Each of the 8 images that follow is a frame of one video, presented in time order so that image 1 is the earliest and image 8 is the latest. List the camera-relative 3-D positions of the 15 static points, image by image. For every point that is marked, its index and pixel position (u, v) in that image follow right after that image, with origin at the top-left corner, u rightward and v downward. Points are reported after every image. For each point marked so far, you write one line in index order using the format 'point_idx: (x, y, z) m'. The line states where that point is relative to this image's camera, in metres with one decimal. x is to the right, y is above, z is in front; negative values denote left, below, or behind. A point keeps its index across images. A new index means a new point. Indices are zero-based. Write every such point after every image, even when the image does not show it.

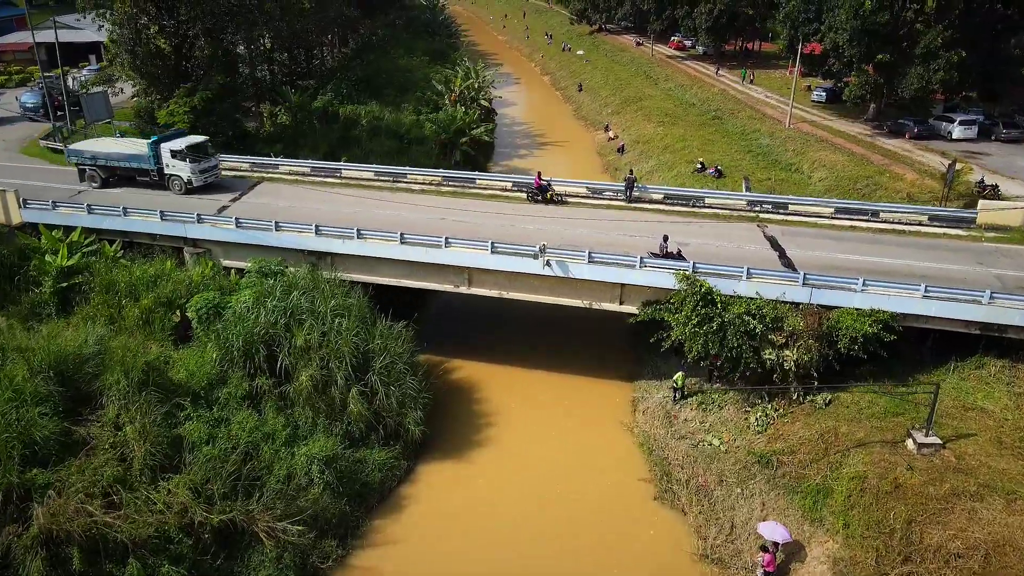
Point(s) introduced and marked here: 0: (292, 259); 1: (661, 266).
0: (-5.4, +0.7, +18.2) m
1: (+3.2, +0.4, +15.5) m
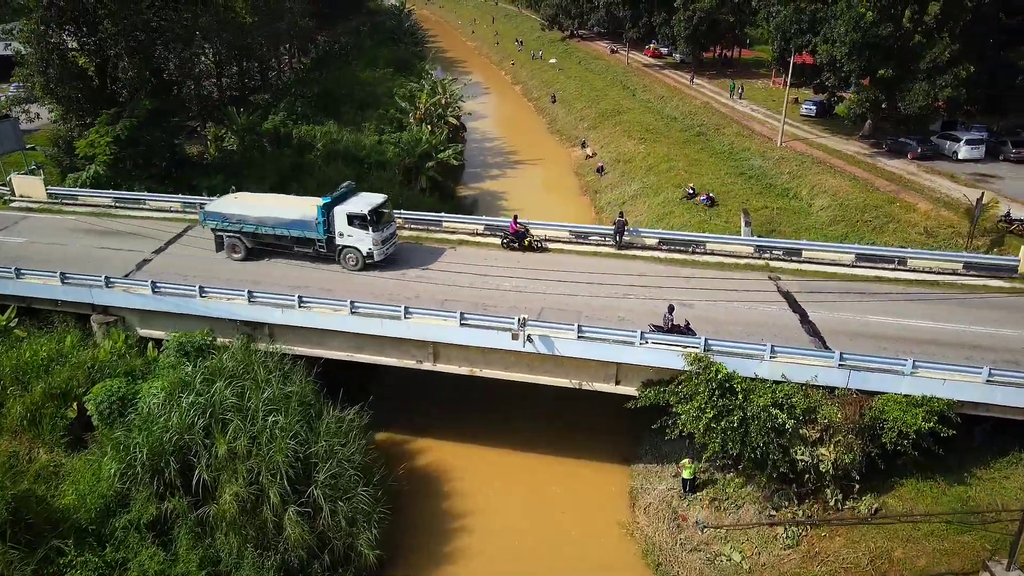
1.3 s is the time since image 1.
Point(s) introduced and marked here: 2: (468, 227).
0: (-6.0, -0.9, +15.2) m
1: (+2.7, -1.0, +12.8) m
2: (-1.1, +1.5, +19.0) m
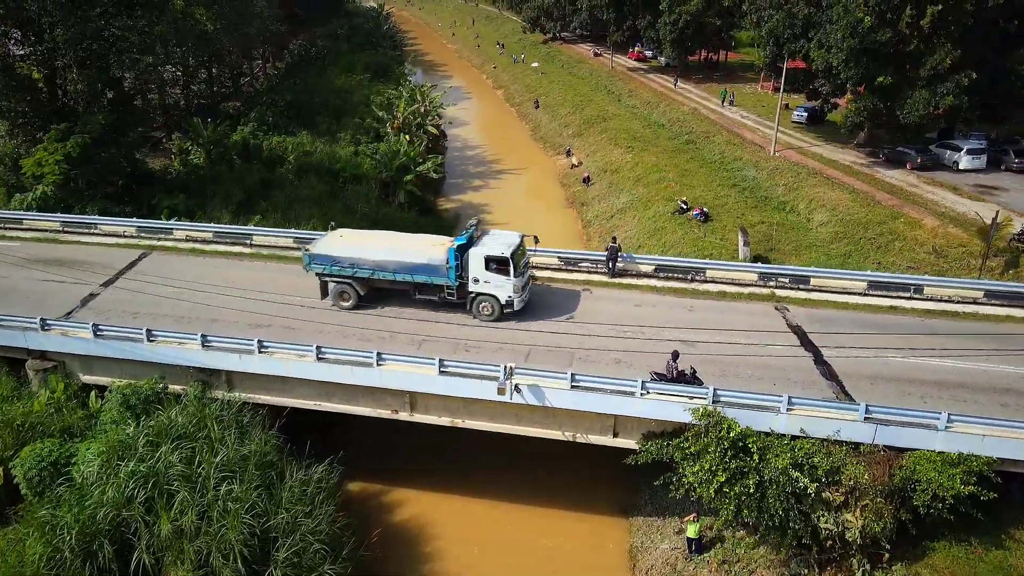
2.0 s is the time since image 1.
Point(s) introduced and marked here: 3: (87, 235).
0: (-6.2, -1.6, +13.6) m
1: (+2.5, -1.6, +11.4) m
2: (-1.5, +0.8, +17.5) m
3: (-11.0, +1.4, +19.0) m
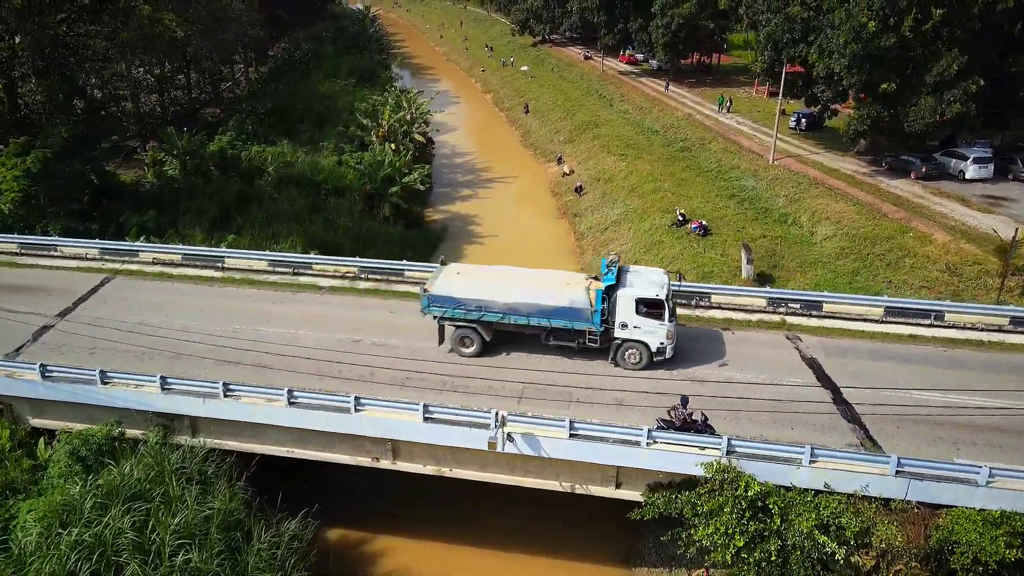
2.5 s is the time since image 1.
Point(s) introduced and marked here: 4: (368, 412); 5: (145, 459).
0: (-6.4, -2.2, +12.4) m
1: (+2.4, -2.2, +10.3) m
2: (-1.7, +0.2, +16.3) m
3: (-11.2, +0.7, +17.7) m
4: (-2.2, -1.9, +11.2) m
5: (-5.6, -2.6, +11.2) m
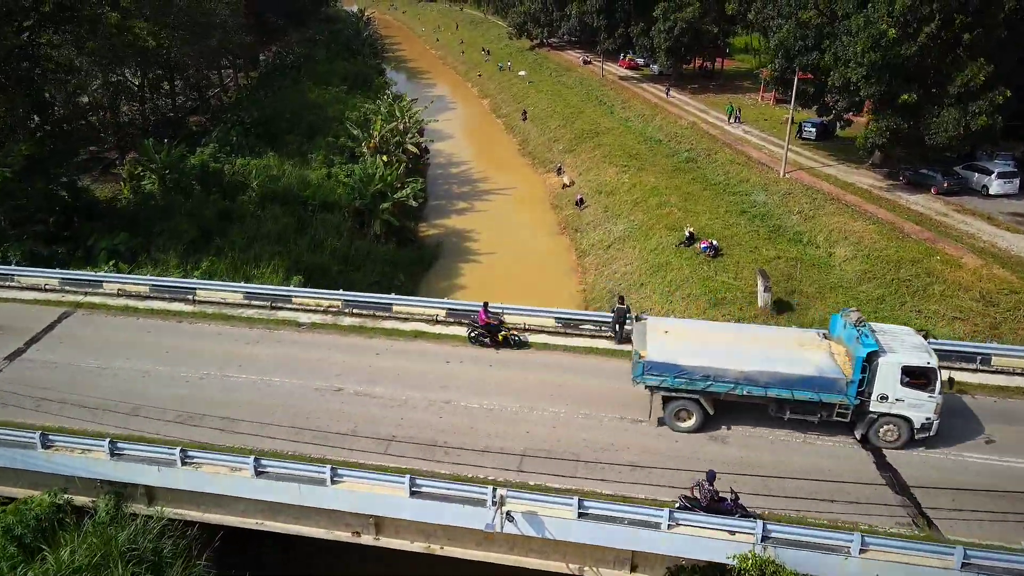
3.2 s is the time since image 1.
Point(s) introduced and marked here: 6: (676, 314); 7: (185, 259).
0: (-6.4, -3.0, +10.9) m
1: (+2.4, -2.9, +8.9) m
2: (-1.7, -0.5, +14.9) m
3: (-11.2, 0.0, +16.2) m
4: (-2.2, -2.6, +9.7) m
5: (-5.6, -3.3, +9.7) m
6: (+4.4, -0.7, +19.8) m
7: (-8.7, +0.8, +19.8) m
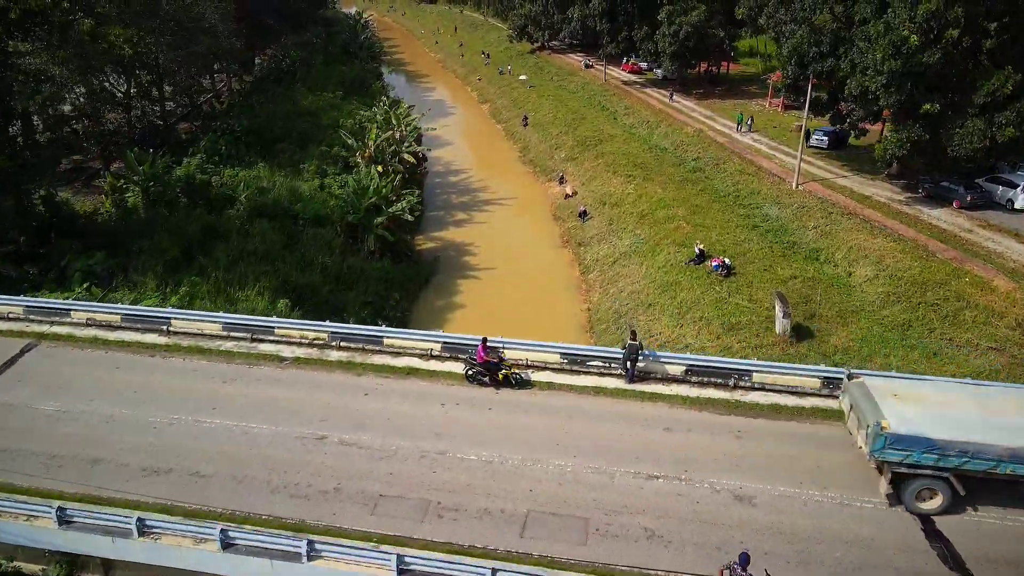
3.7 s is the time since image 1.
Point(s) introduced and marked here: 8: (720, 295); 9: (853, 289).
0: (-6.4, -3.5, +9.7) m
1: (+2.4, -3.5, +7.7) m
2: (-1.7, -1.1, +13.7) m
3: (-11.2, -0.6, +15.0) m
4: (-2.2, -3.2, +8.5) m
5: (-5.6, -3.9, +8.5) m
6: (+4.4, -1.3, +18.6) m
7: (-8.7, +0.2, +18.6) m
8: (+5.6, -0.2, +19.8) m
9: (+9.0, -0.1, +19.4) m
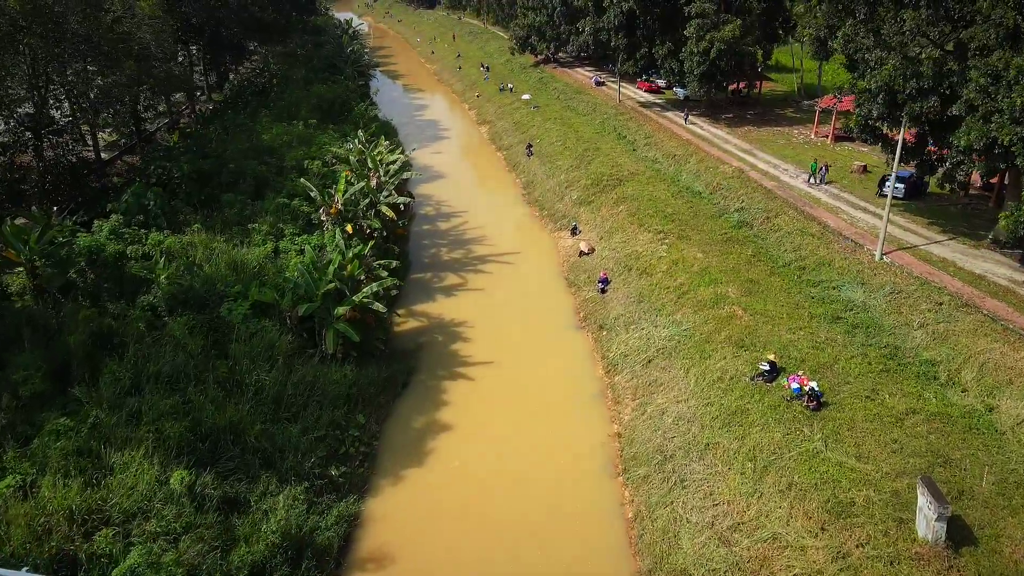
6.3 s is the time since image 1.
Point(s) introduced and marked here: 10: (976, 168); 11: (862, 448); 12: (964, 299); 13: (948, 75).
0: (-6.3, -6.2, +3.9) m
1: (+2.5, -6.2, +1.8) m
2: (-1.6, -3.8, +7.8) m
3: (-11.1, -3.3, +9.2) m
4: (-2.1, -5.9, +2.7) m
5: (-5.5, -6.6, +2.6) m
6: (+4.5, -4.0, +12.8) m
7: (-8.6, -2.5, +12.7) m
8: (+5.7, -2.9, +14.0) m
9: (+9.1, -2.8, +13.5) m
10: (+11.7, +3.0, +18.6) m
11: (+6.5, -3.0, +13.8) m
12: (+10.9, -0.3, +17.8) m
13: (+11.0, +5.4, +18.6) m
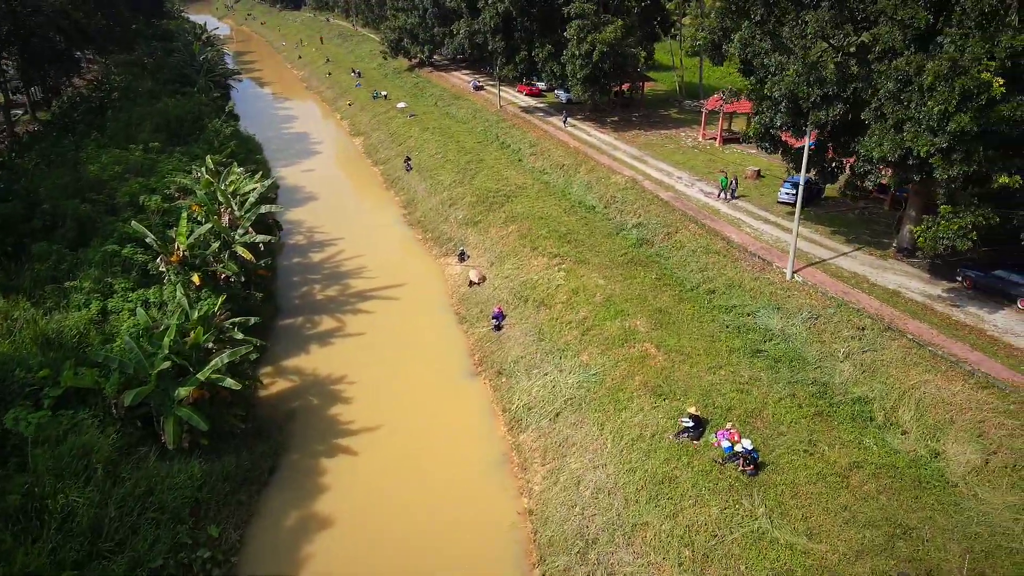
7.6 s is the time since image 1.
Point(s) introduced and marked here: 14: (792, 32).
0: (-6.2, -7.8, +0.3) m
1: (+2.8, -7.2, -0.5) m
2: (-2.3, -5.1, +4.9) m
3: (-11.9, -5.3, +4.8) m
4: (-1.9, -7.2, -0.3) m
5: (-5.2, -8.1, -0.8) m
6: (+3.0, -4.9, +10.6) m
7: (-10.0, -4.4, +8.7) m
8: (+4.0, -3.8, +12.0) m
9: (+7.4, -3.4, +12.1) m
10: (+8.8, +2.6, +17.4) m
11: (+4.8, -3.7, +11.9) m
12: (+8.4, -0.8, +16.5) m
13: (+8.0, +4.9, +17.3) m
14: (+6.9, +6.5, +18.7) m
